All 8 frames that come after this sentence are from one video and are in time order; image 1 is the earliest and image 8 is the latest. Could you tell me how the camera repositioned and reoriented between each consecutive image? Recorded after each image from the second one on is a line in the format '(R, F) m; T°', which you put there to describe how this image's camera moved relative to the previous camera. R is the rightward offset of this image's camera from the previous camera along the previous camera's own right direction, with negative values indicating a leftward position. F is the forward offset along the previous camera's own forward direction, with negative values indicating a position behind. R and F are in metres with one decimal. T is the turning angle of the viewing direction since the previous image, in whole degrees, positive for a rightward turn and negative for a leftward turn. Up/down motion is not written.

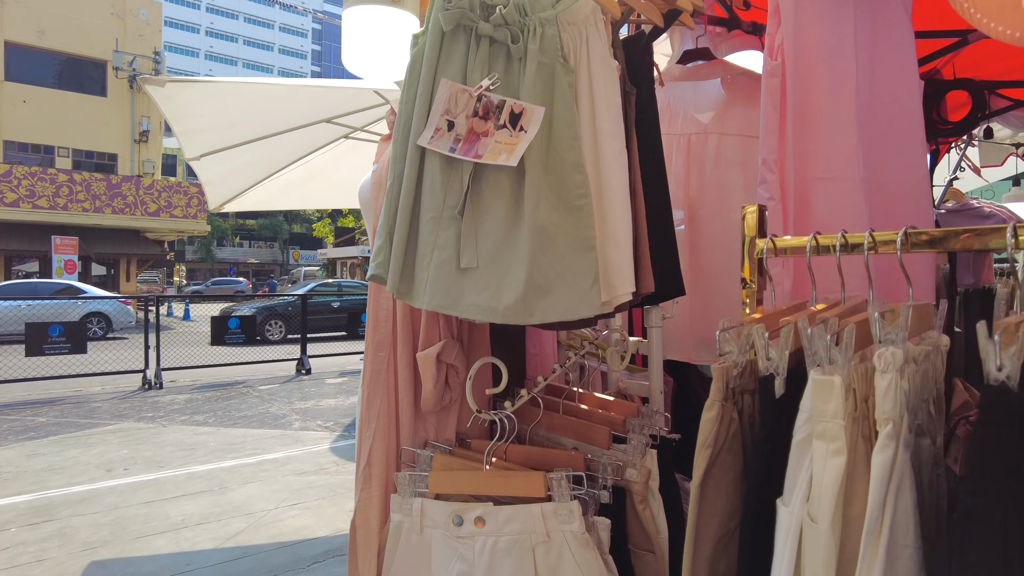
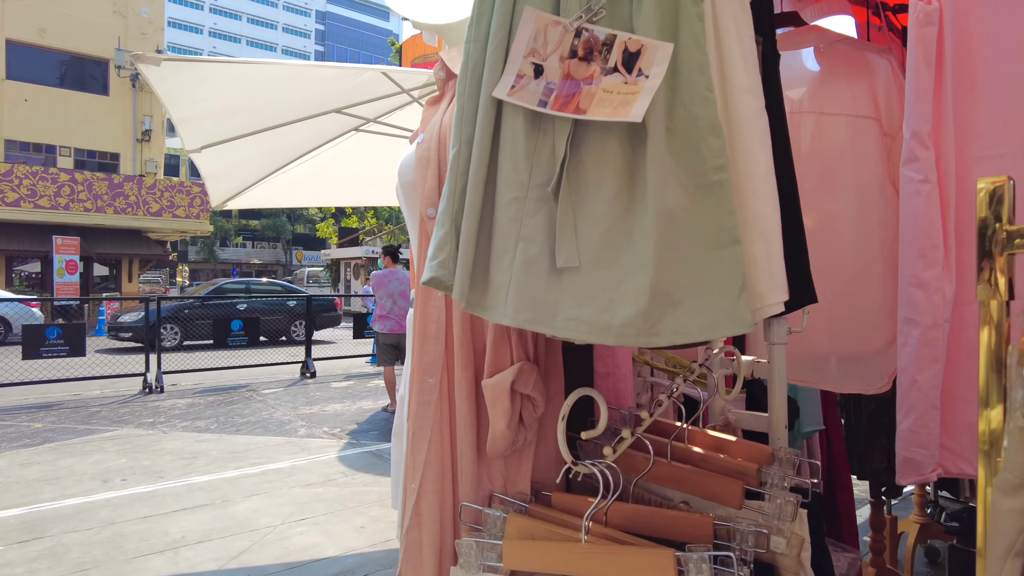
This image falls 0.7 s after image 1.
(-0.1, +0.3) m; 0°
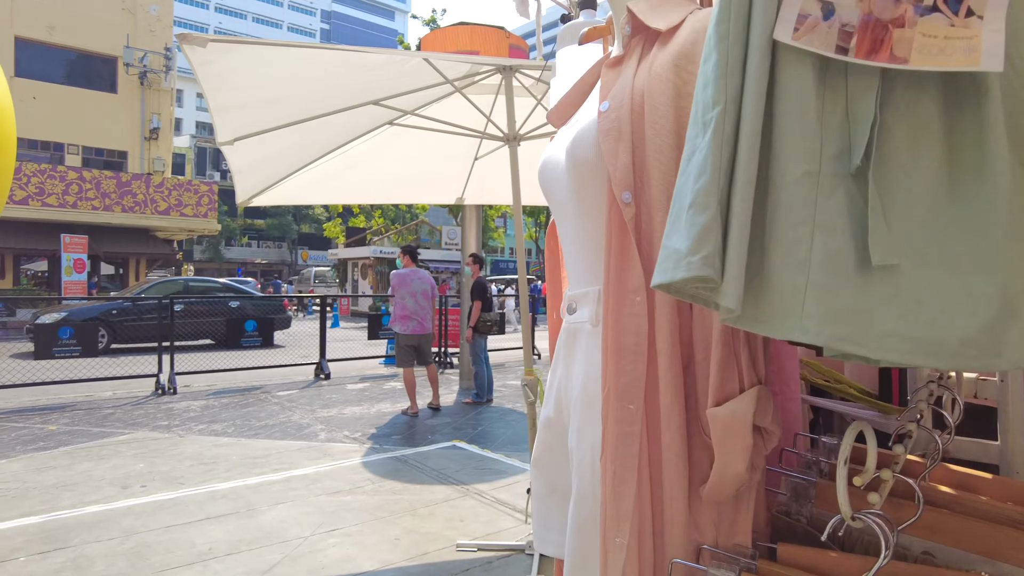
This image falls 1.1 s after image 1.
(-0.2, +0.2) m; 0°
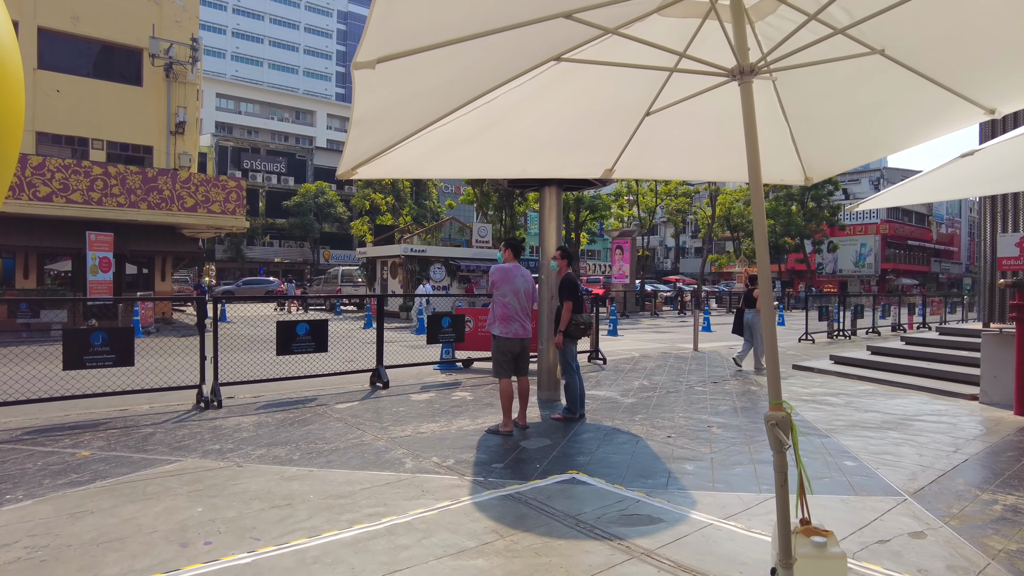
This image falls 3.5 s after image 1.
(-0.8, +1.1) m; -1°
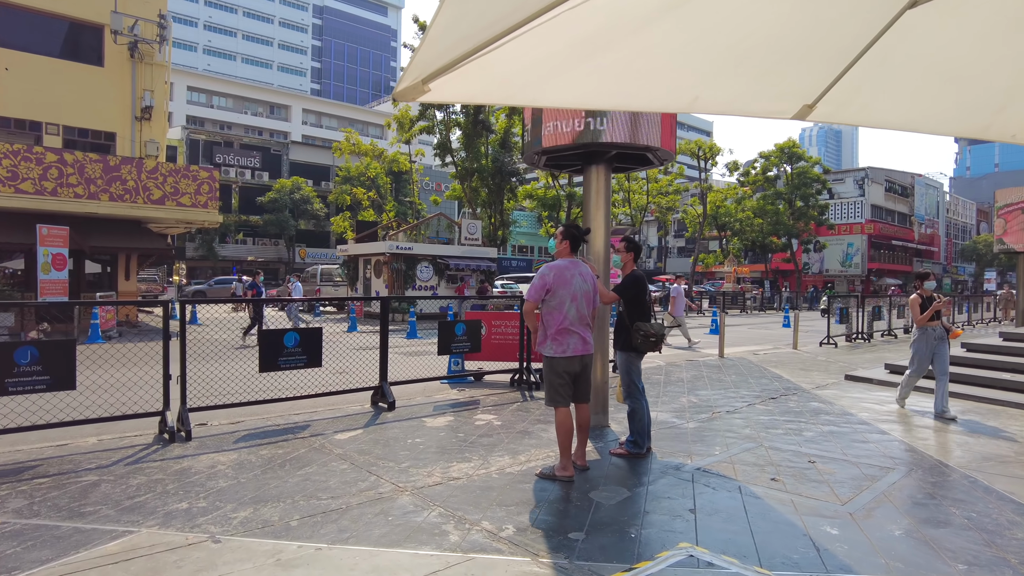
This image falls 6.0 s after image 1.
(-0.6, +1.4) m; +2°
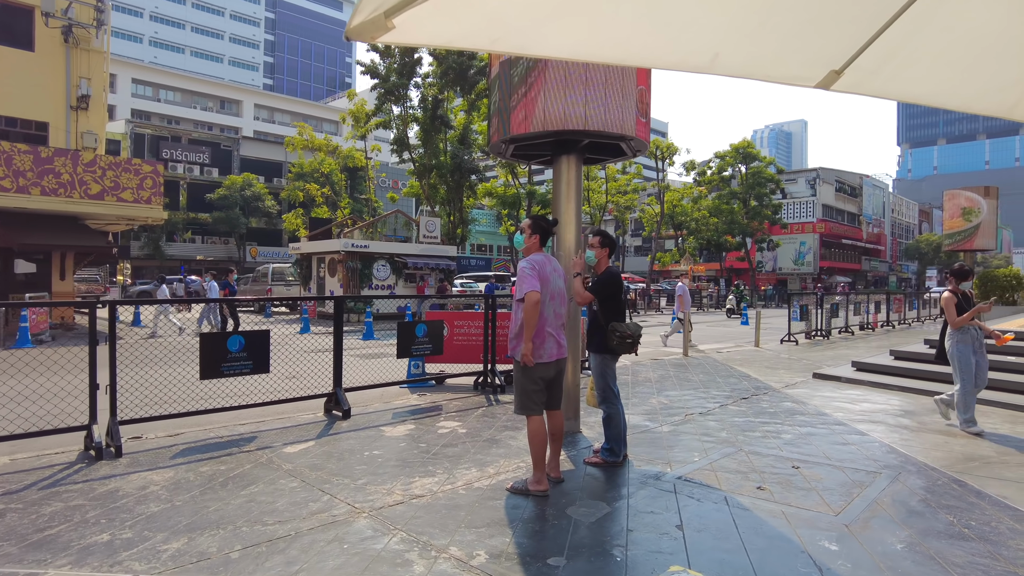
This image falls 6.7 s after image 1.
(-0.1, +0.4) m; +4°
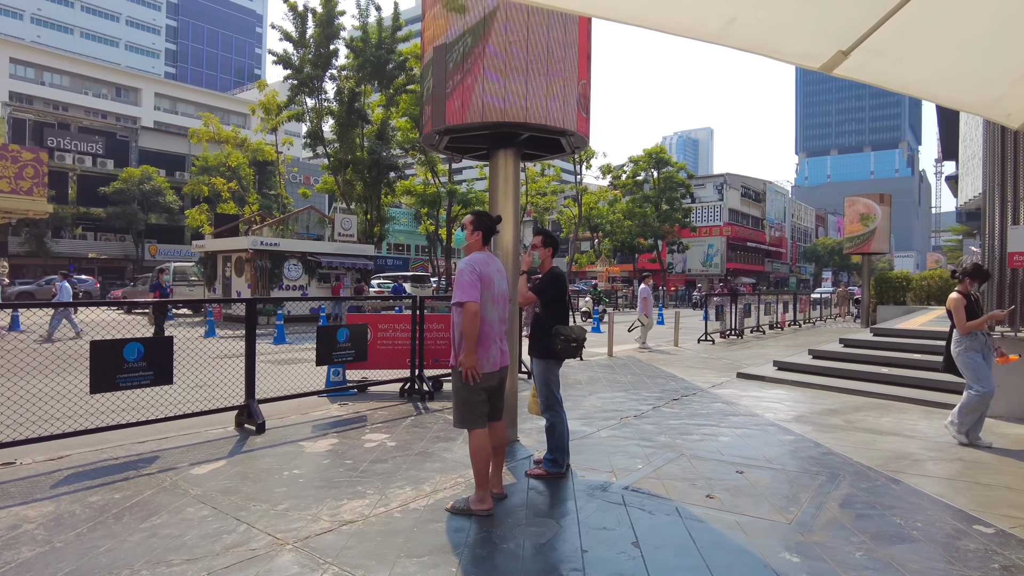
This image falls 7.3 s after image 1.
(-0.1, +0.3) m; +7°
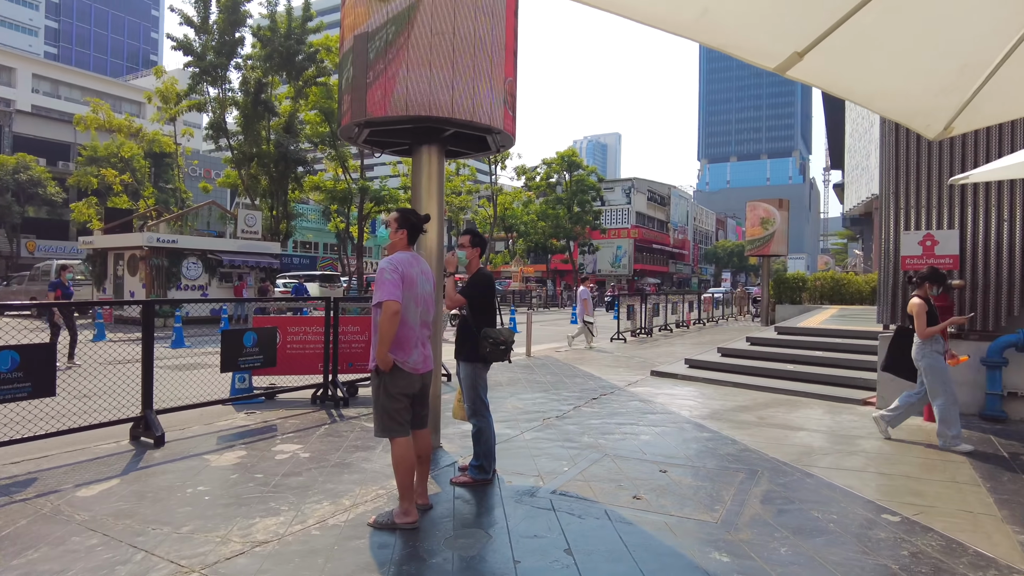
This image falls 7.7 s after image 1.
(-0.1, +0.1) m; +8°
